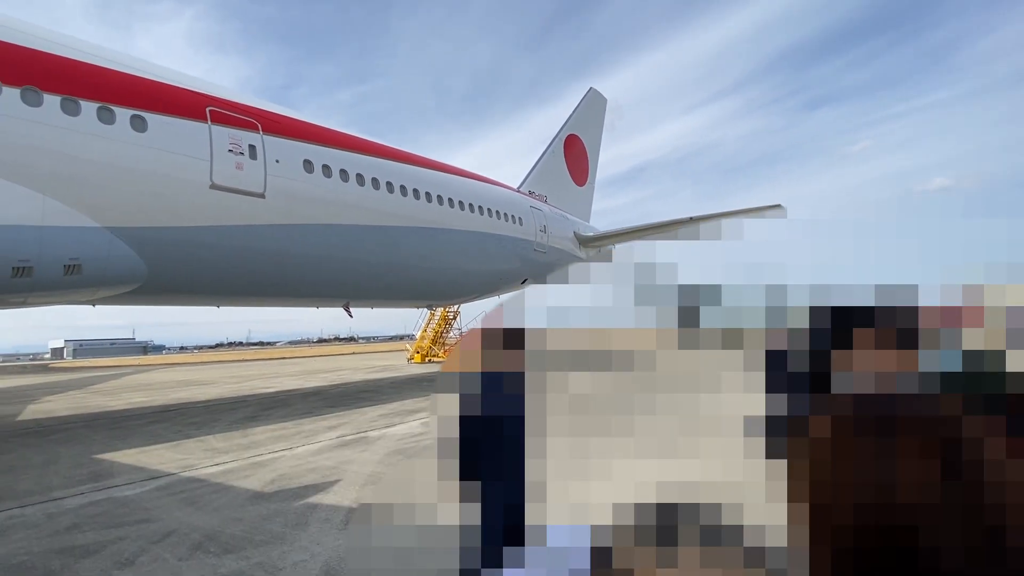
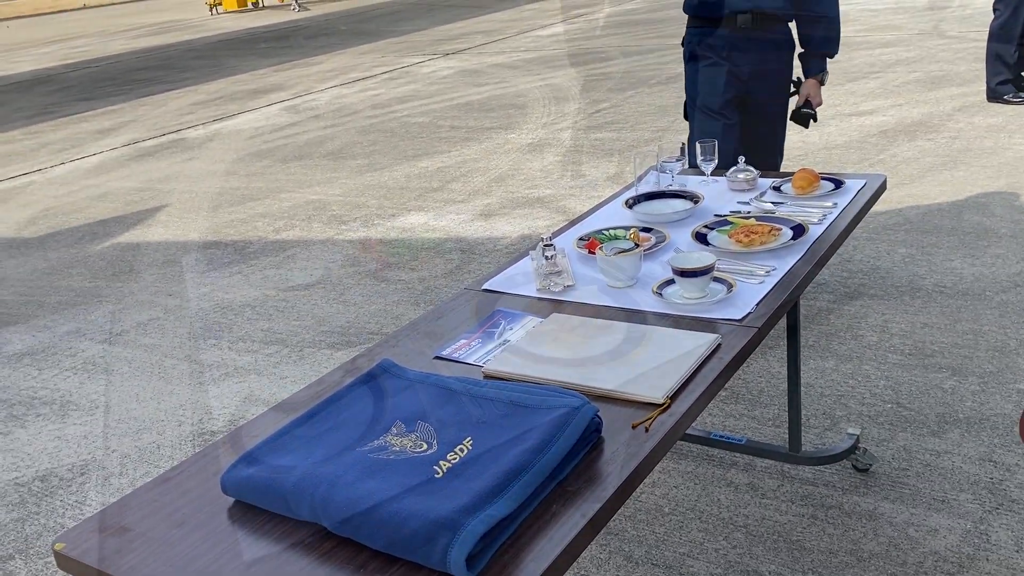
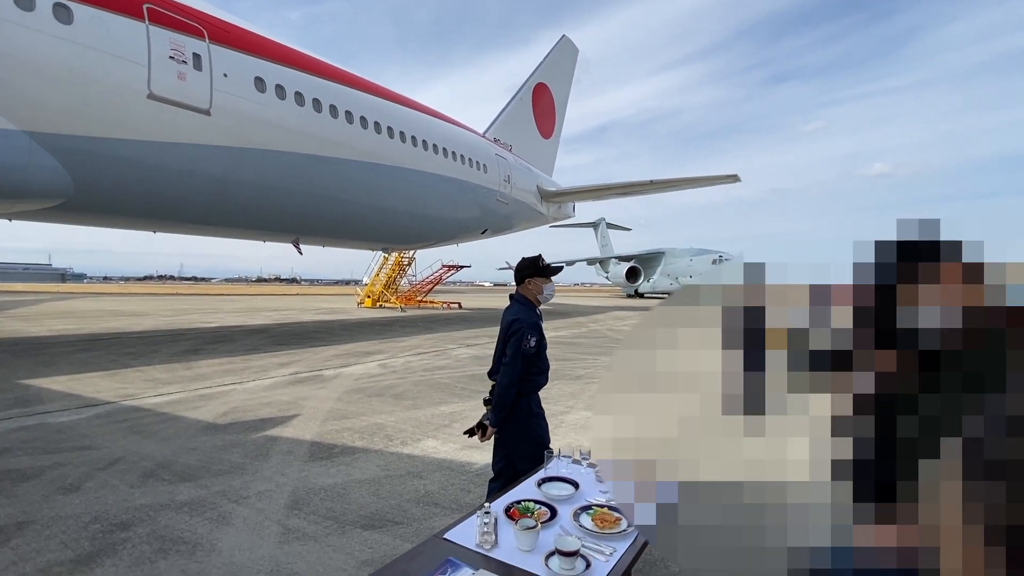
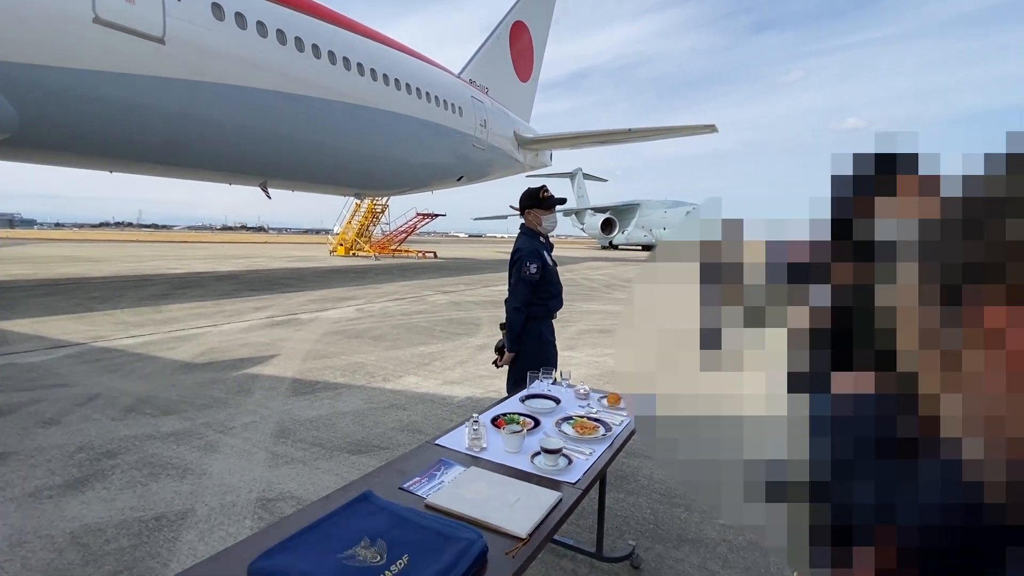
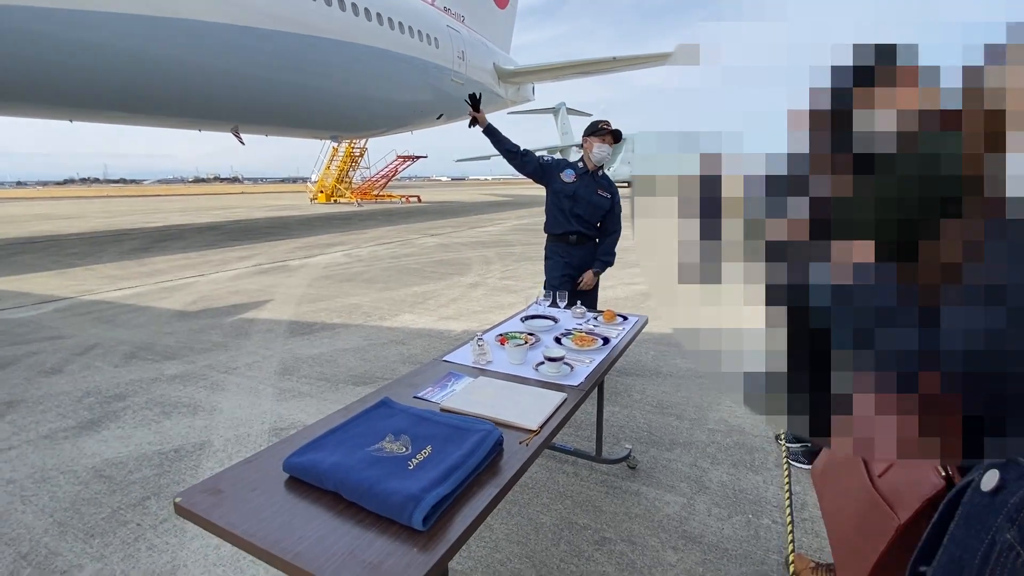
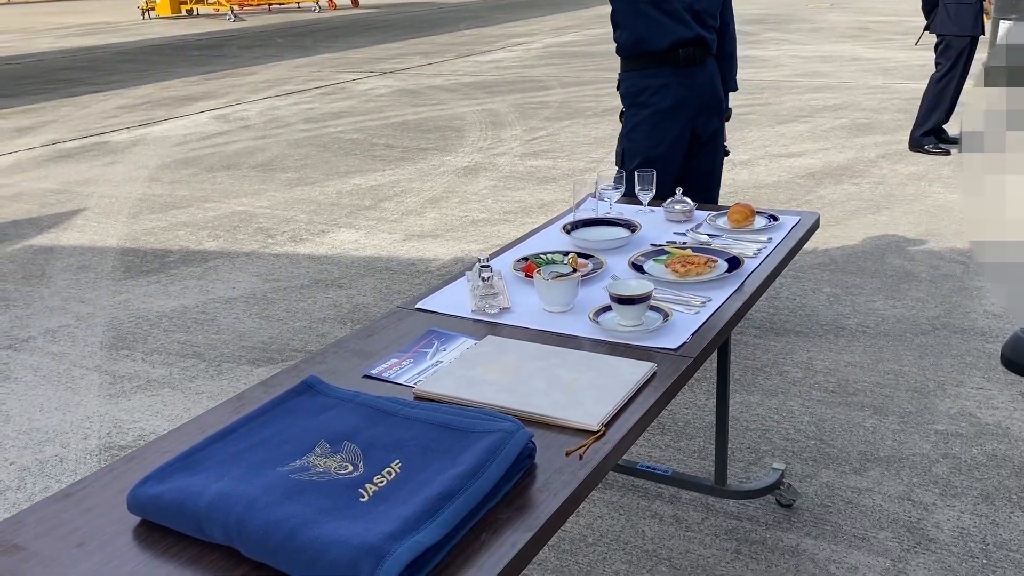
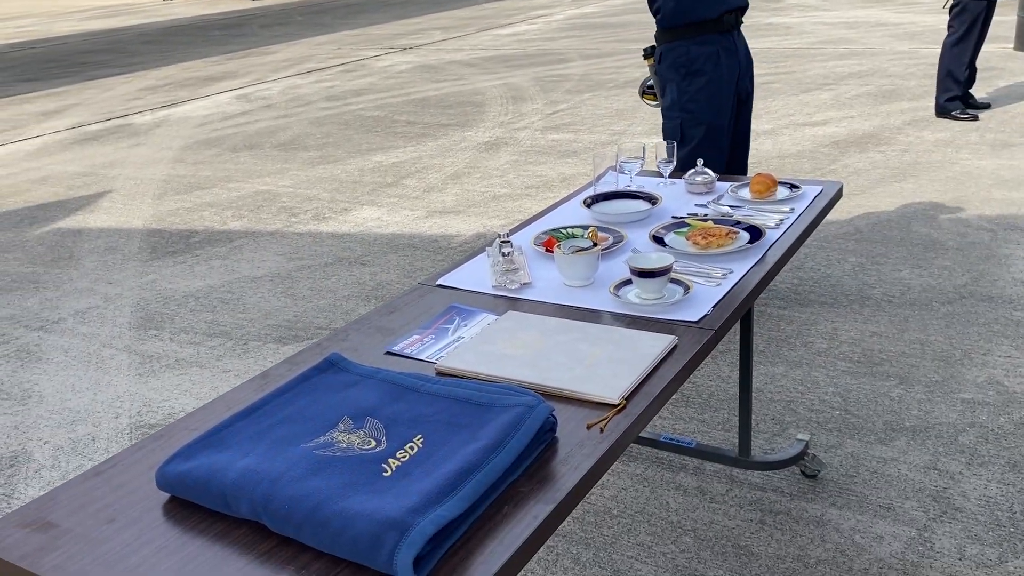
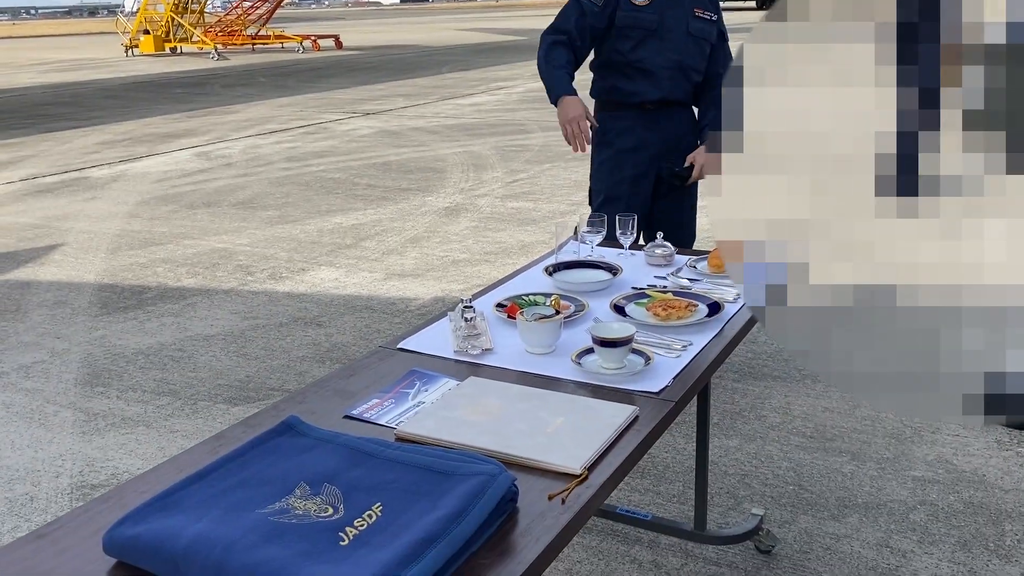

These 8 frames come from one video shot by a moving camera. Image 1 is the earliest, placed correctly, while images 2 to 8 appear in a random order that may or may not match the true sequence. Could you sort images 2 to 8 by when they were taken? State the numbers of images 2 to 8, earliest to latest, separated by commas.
3, 4, 5, 8, 6, 7, 2
